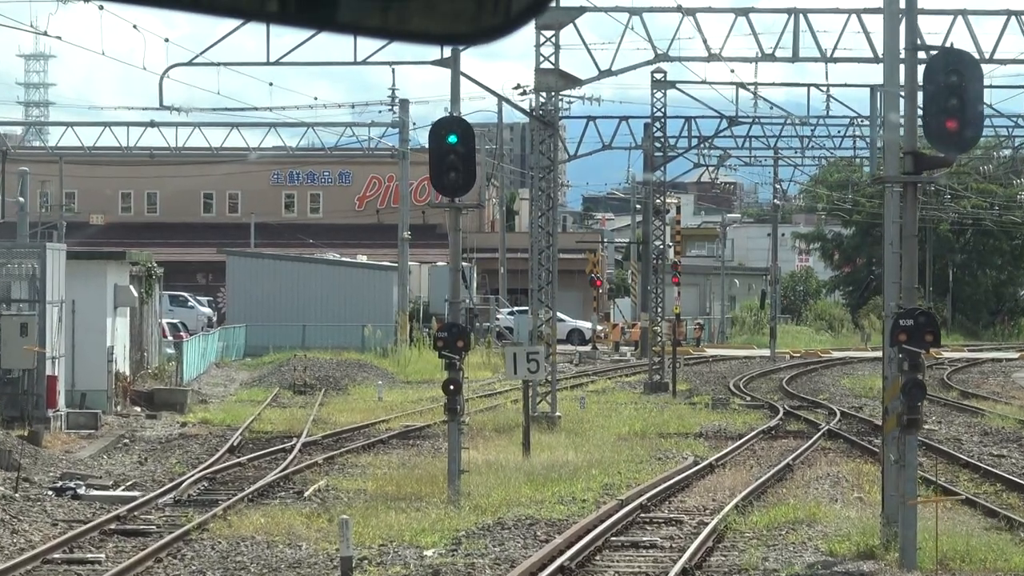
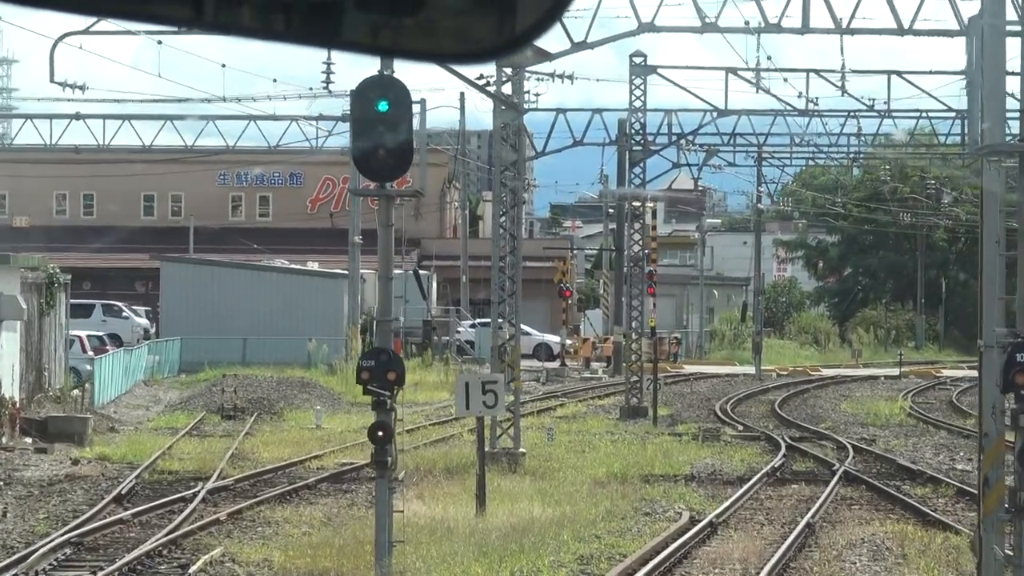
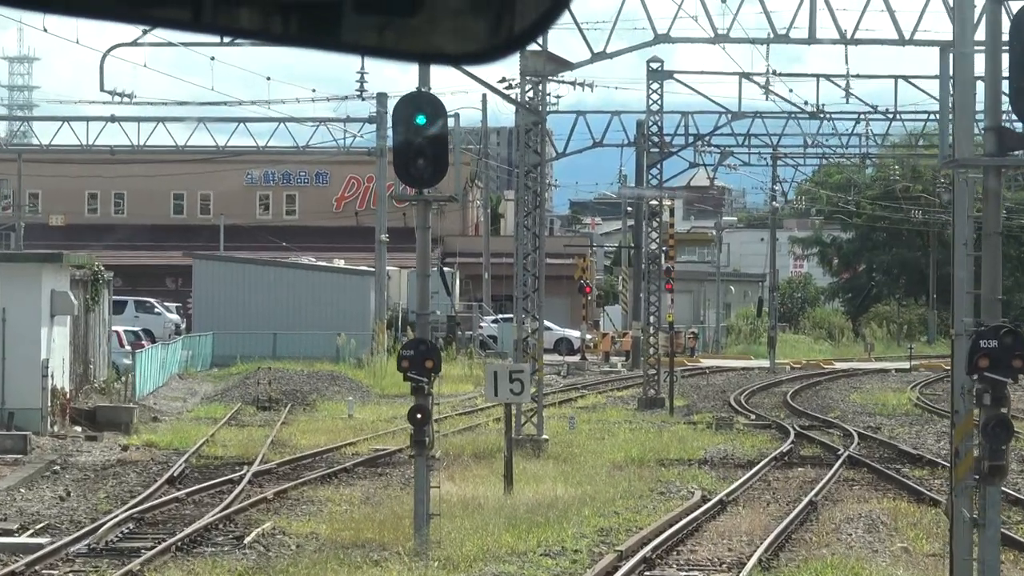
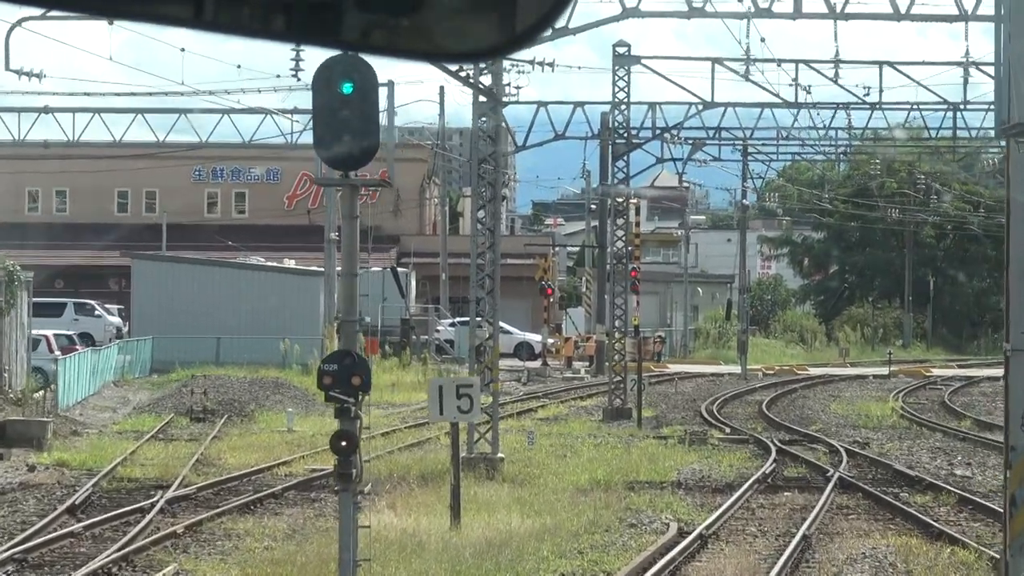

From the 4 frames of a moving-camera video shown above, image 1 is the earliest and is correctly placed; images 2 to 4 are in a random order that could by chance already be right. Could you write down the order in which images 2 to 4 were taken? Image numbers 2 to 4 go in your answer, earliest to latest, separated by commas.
3, 2, 4
